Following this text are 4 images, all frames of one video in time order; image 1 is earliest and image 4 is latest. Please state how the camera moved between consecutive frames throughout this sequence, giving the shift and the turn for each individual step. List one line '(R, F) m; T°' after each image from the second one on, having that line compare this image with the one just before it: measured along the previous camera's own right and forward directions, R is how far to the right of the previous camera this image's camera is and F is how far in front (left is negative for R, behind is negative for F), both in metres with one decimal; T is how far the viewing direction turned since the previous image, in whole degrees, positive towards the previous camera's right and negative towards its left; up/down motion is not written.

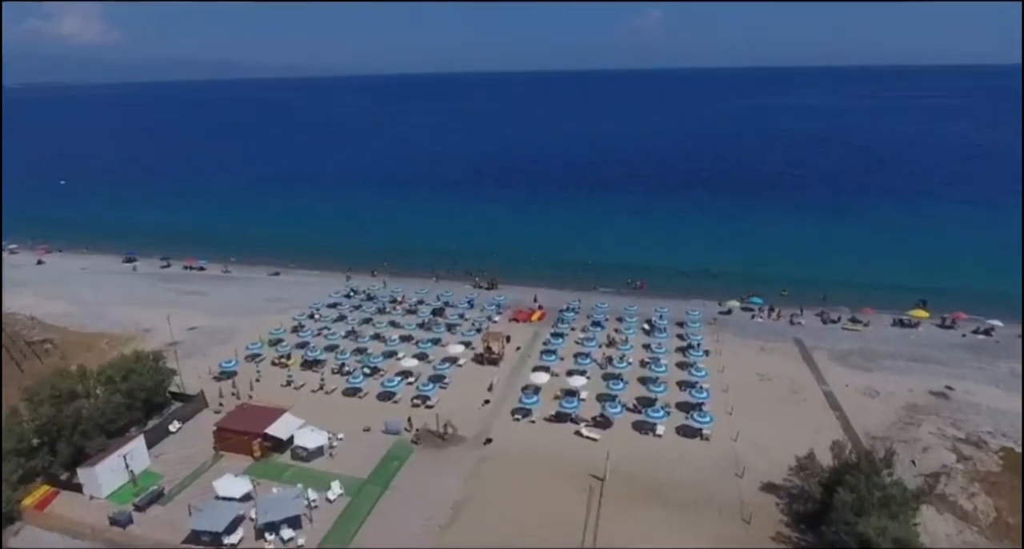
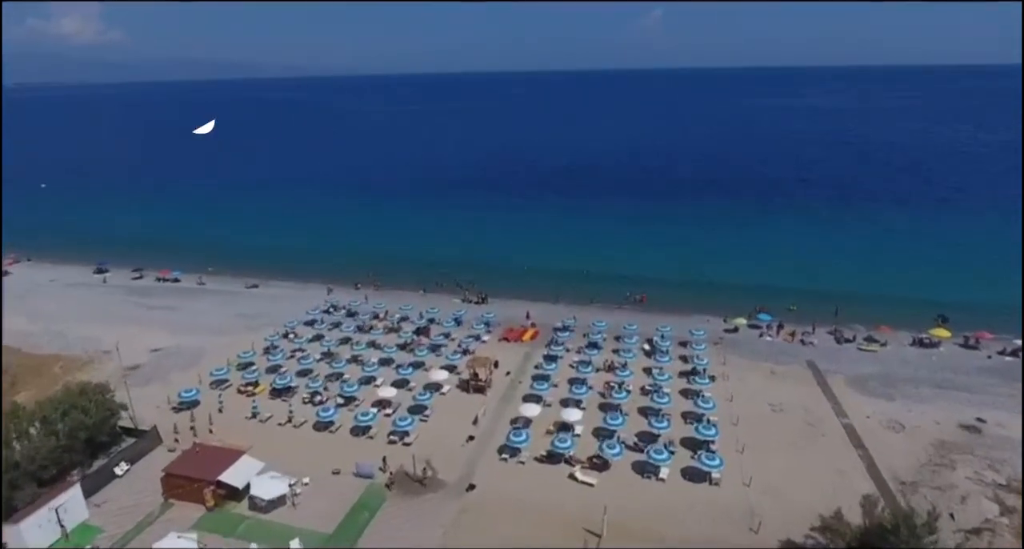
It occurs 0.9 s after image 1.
(+0.5, +3.4) m; 0°
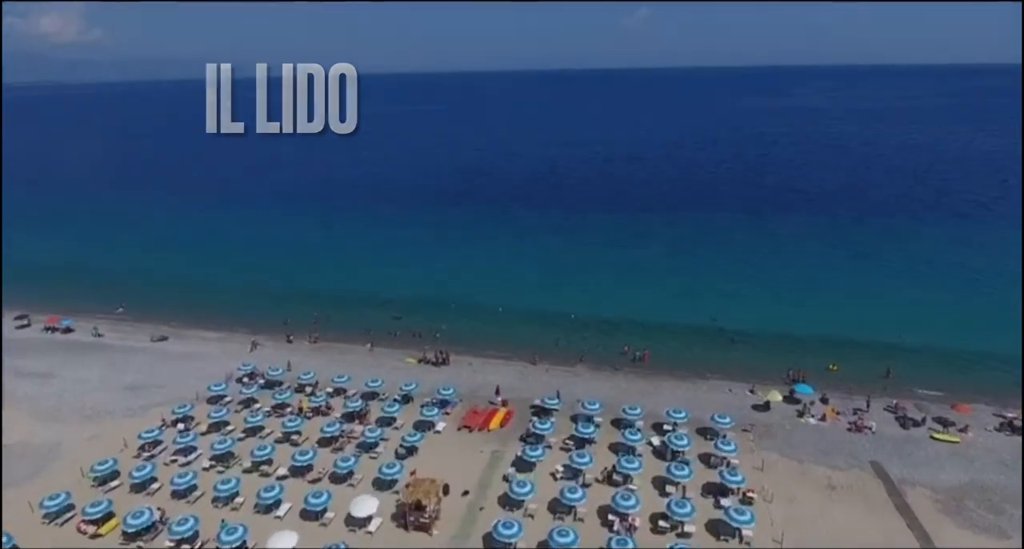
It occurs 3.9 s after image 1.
(+1.4, +10.6) m; +1°
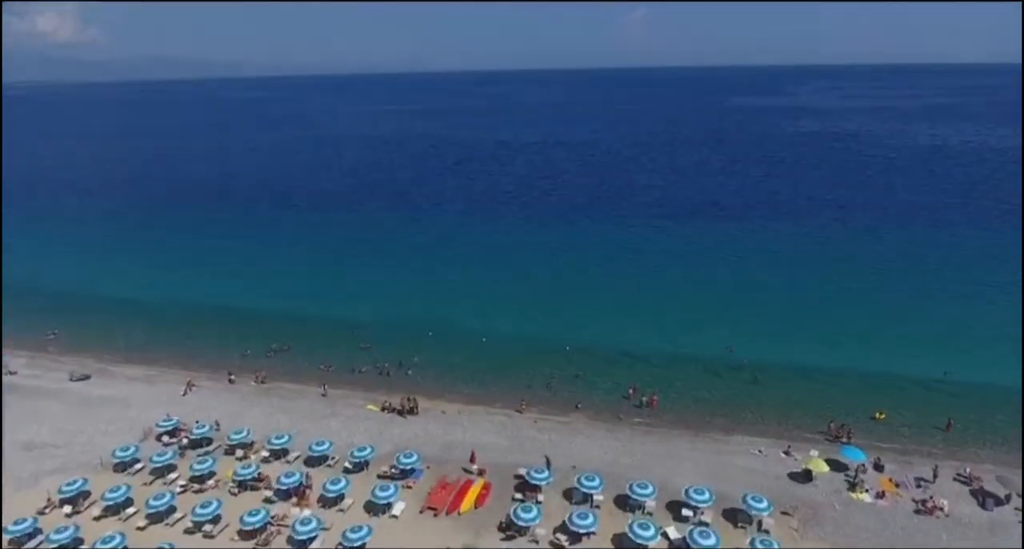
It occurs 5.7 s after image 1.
(+0.9, +6.9) m; 0°
